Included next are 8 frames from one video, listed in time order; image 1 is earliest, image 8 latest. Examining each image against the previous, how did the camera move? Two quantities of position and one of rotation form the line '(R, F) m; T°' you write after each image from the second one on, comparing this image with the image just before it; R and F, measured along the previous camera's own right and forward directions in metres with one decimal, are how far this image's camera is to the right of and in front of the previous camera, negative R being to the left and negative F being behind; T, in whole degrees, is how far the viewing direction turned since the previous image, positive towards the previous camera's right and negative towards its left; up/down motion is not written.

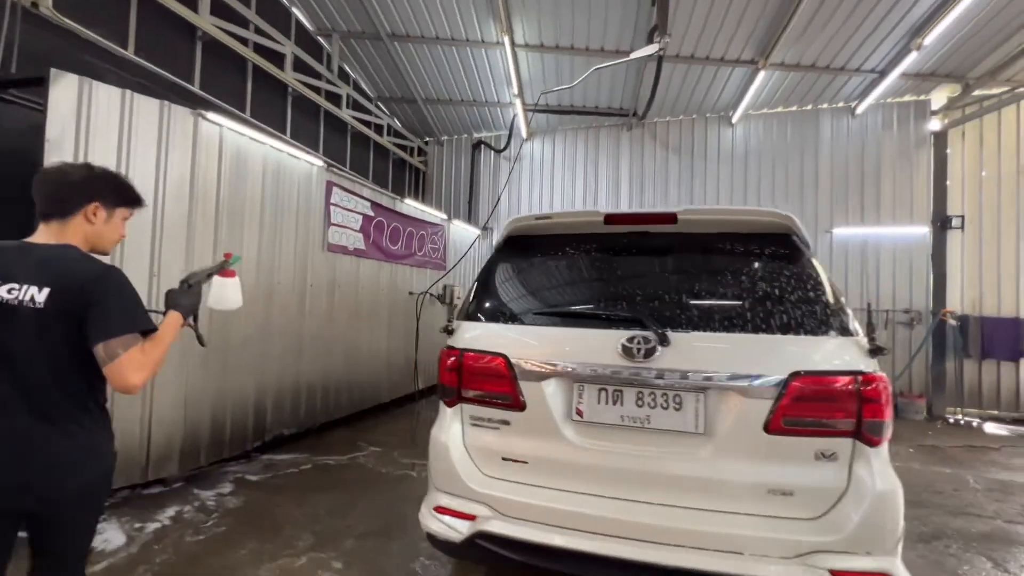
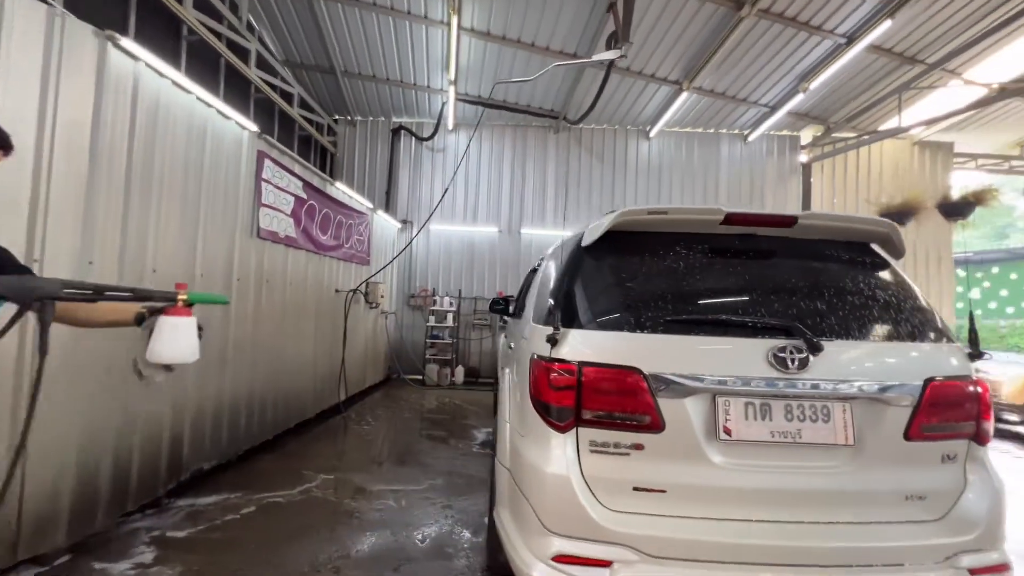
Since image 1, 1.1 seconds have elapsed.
(-0.8, +0.4) m; +16°
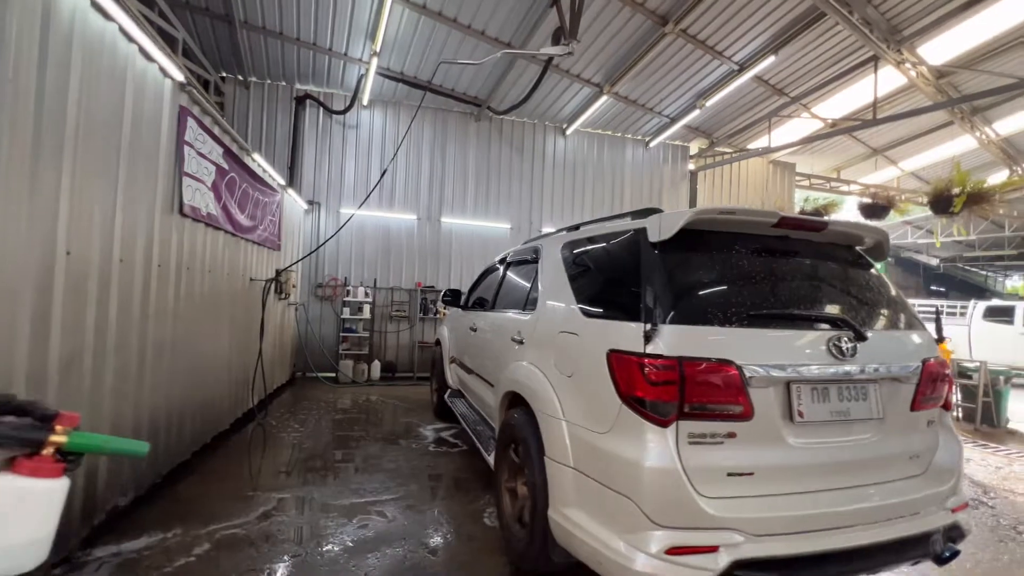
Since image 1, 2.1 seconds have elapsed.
(-0.7, +0.2) m; +16°
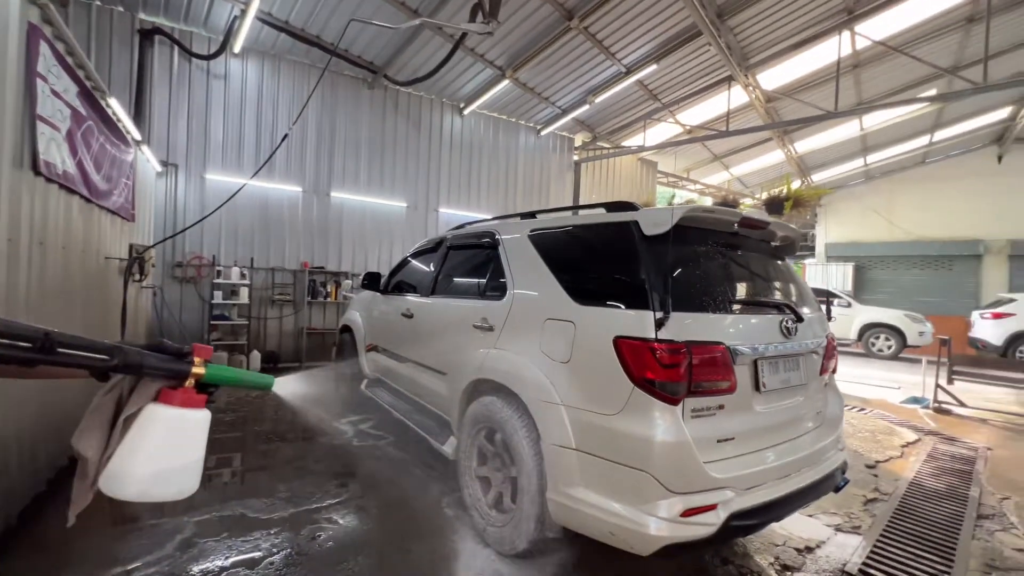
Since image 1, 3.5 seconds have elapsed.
(-0.6, +0.1) m; +17°
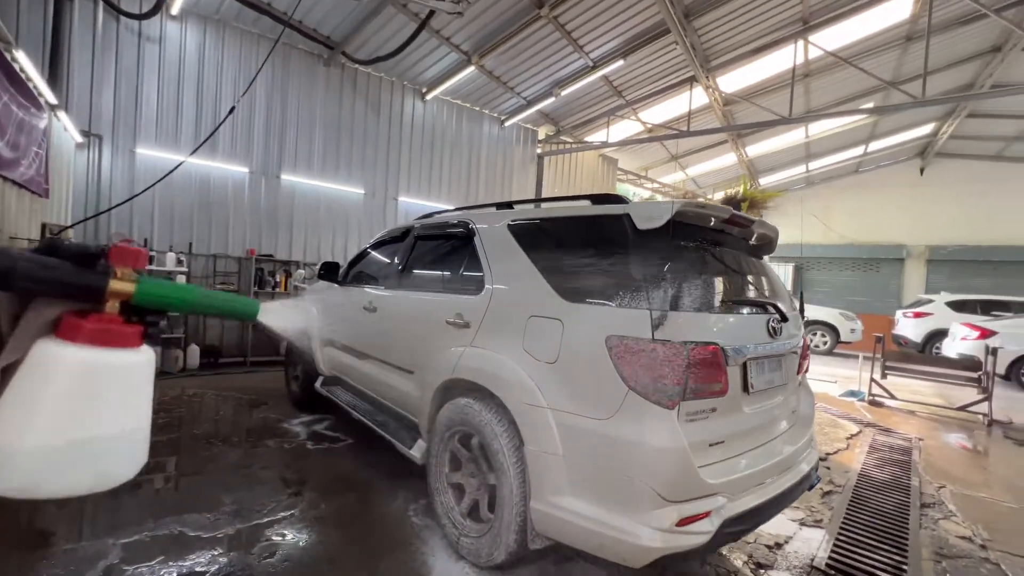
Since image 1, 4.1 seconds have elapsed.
(-0.1, +0.2) m; +6°
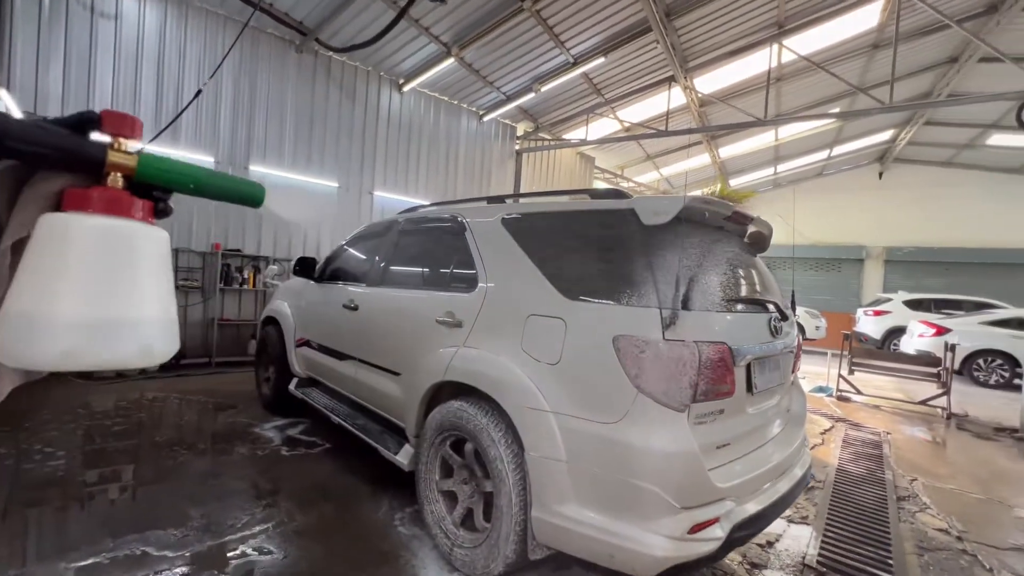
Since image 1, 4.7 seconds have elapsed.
(-0.1, +0.1) m; +4°
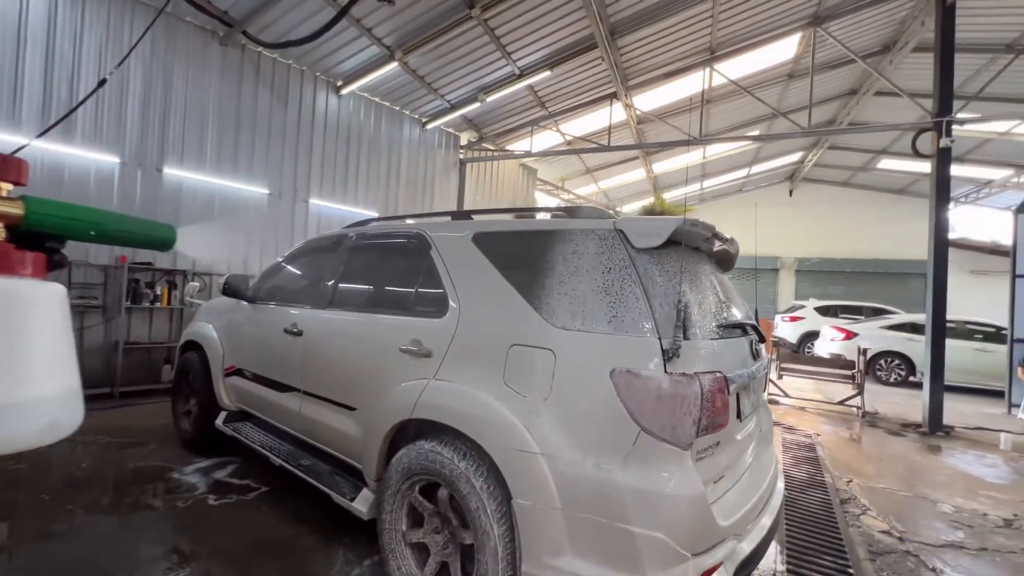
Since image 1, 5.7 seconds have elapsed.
(-0.2, +0.2) m; +8°
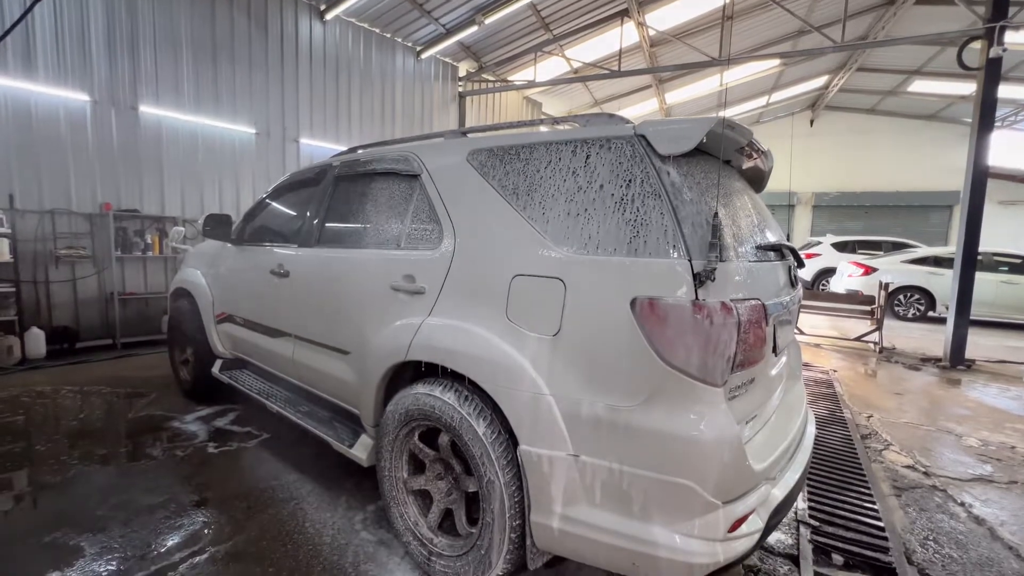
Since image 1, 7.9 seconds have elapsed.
(0.0, +0.2) m; -1°
